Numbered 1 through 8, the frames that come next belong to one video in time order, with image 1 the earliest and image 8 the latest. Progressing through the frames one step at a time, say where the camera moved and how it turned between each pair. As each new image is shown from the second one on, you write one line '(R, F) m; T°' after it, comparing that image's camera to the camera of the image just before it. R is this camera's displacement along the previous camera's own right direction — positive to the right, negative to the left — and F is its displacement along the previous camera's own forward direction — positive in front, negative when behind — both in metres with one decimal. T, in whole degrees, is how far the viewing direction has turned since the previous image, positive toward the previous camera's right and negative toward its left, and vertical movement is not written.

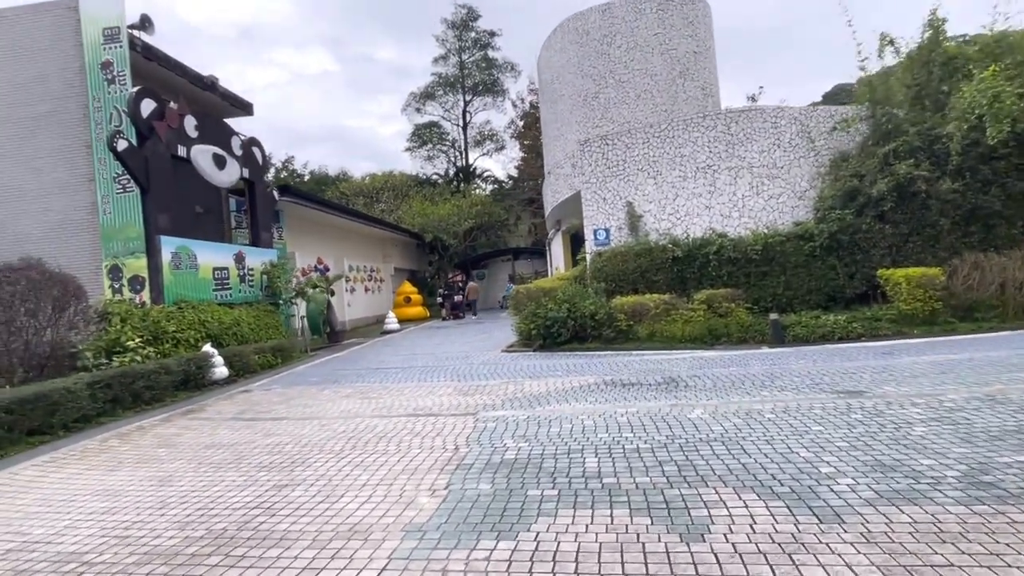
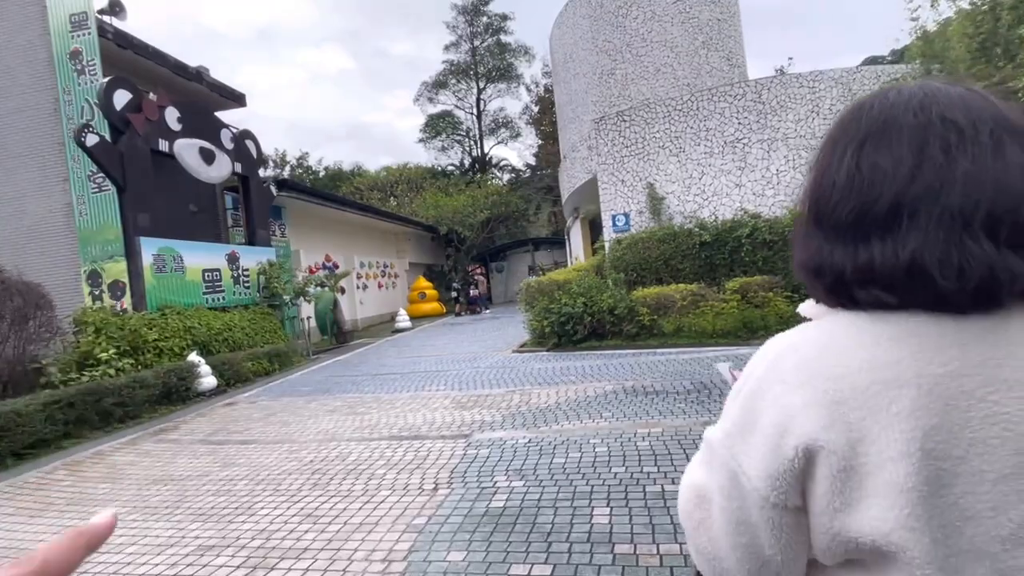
(+0.3, +1.0) m; -3°
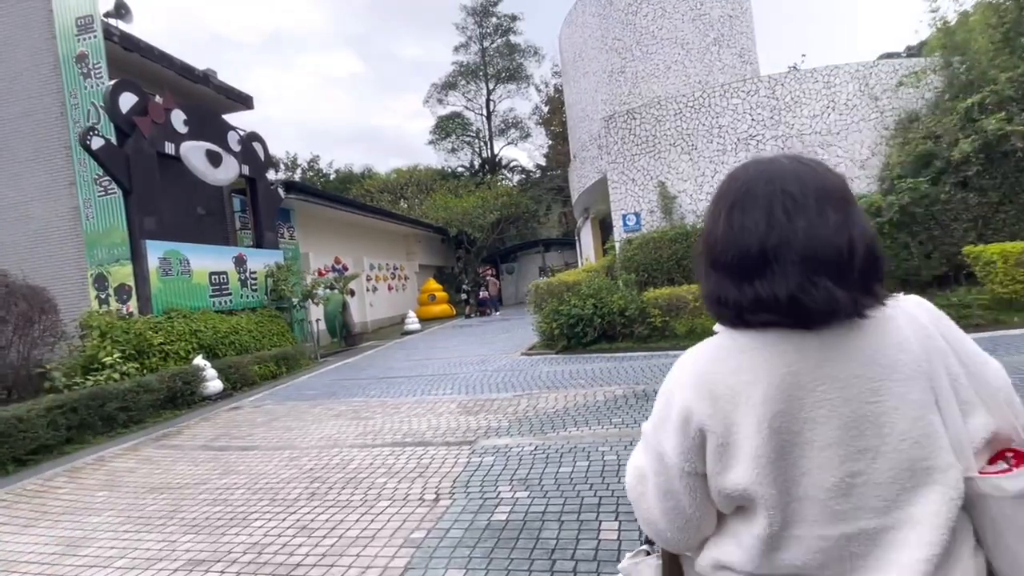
(+0.1, +0.2) m; -1°
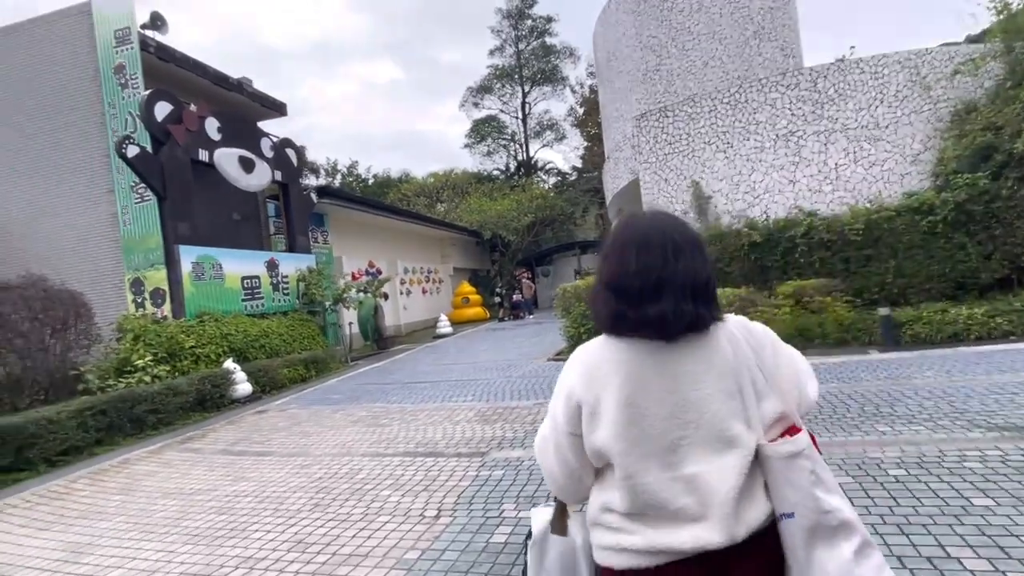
(+0.2, +0.2) m; -4°
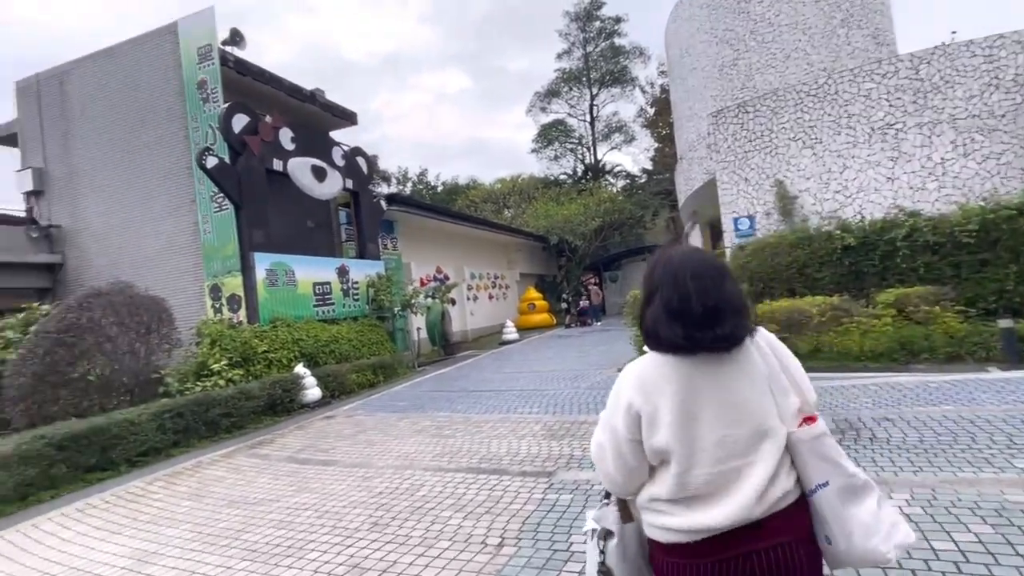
(0.0, +0.3) m; -7°
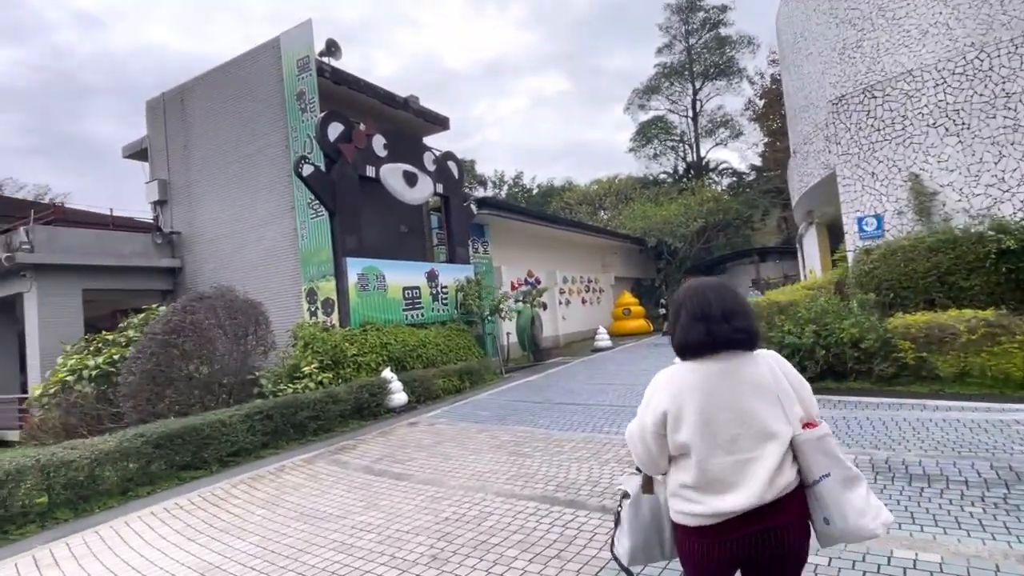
(+0.1, +0.4) m; -10°
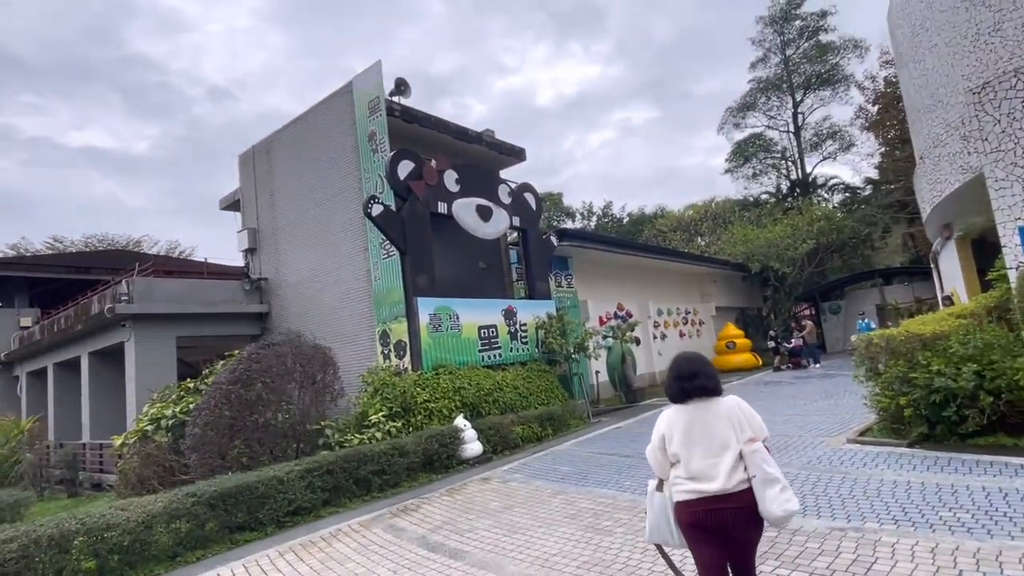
(+0.2, +0.8) m; -9°
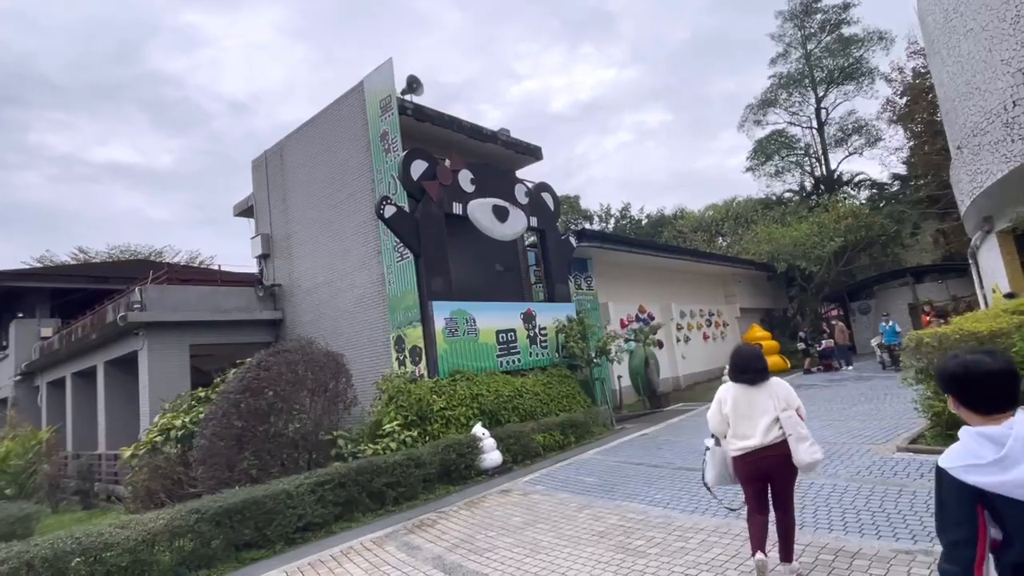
(0.0, +0.4) m; -2°
